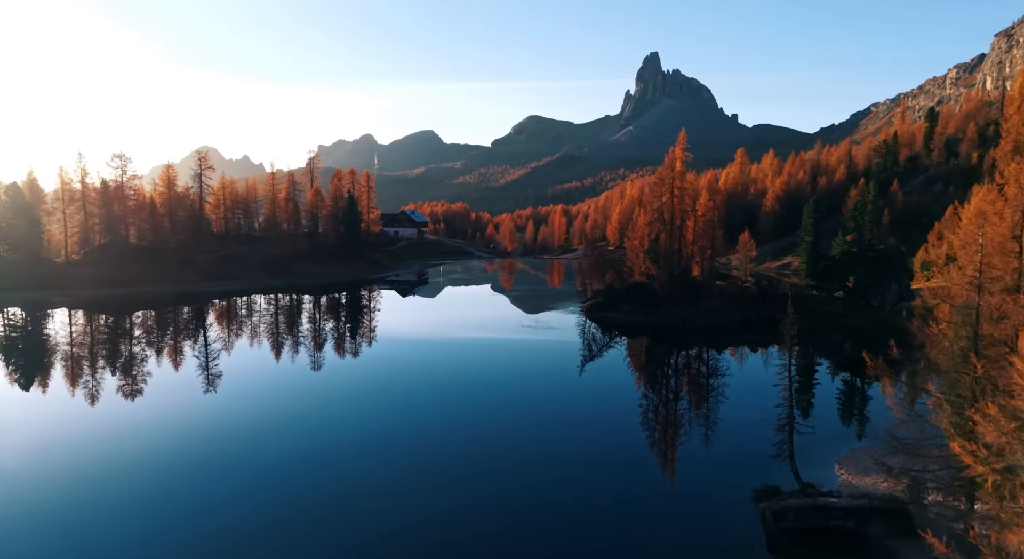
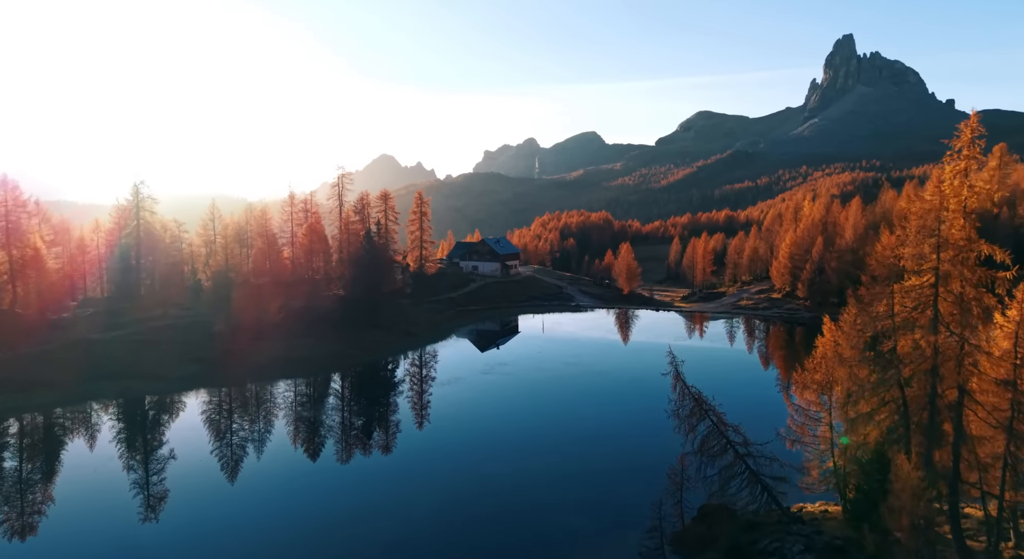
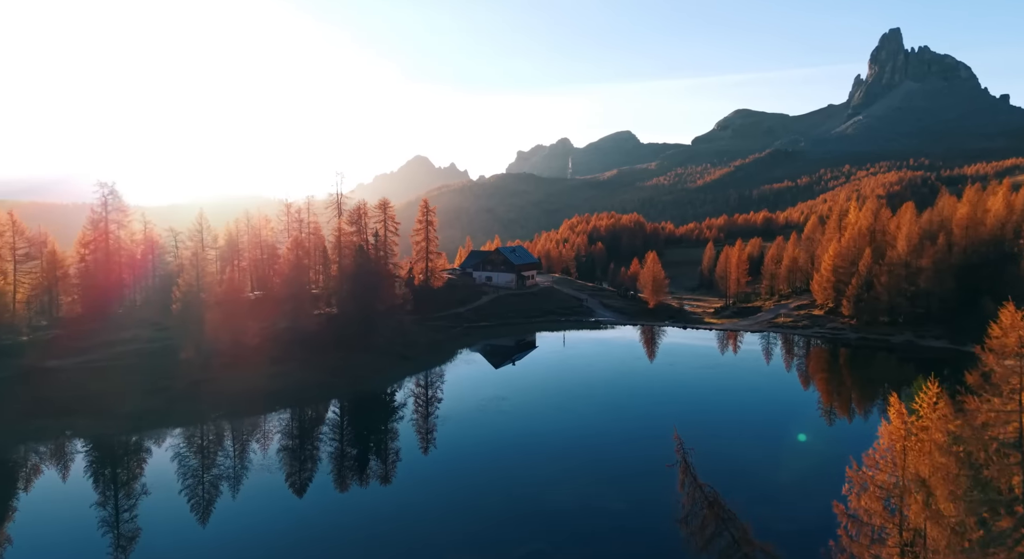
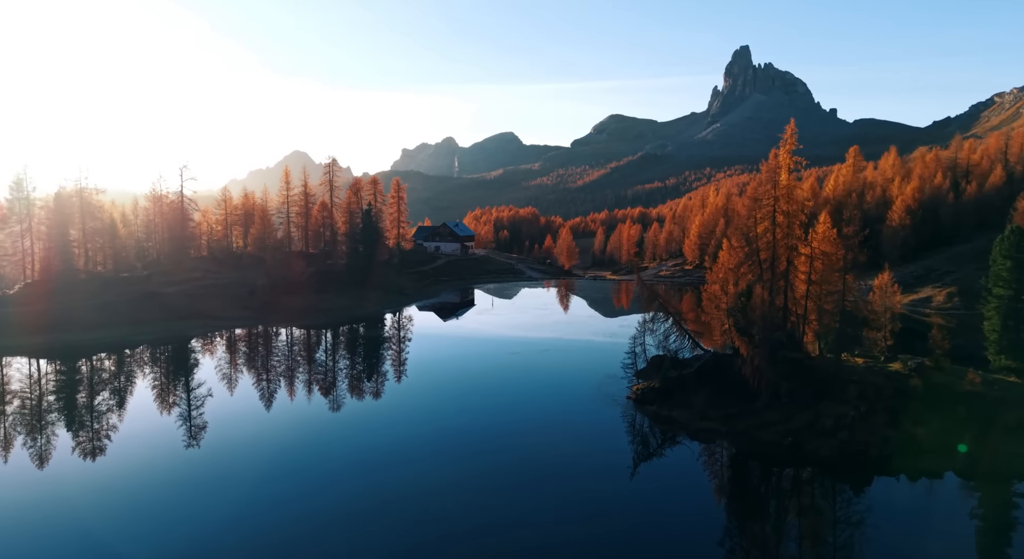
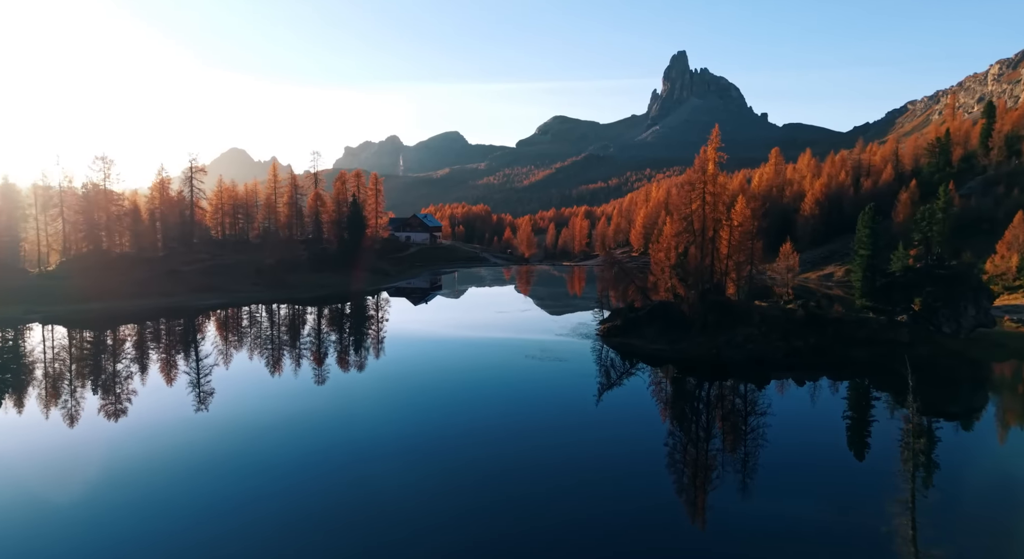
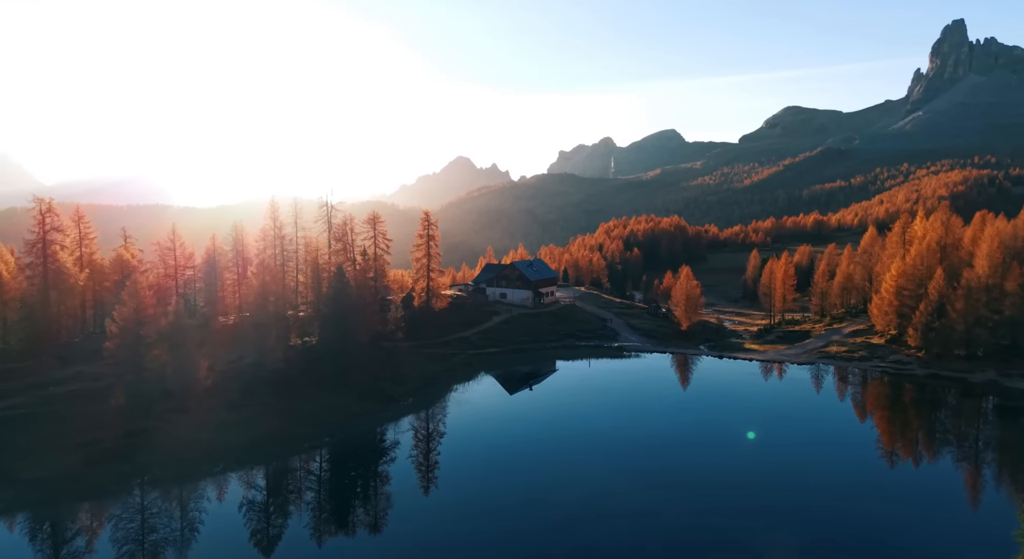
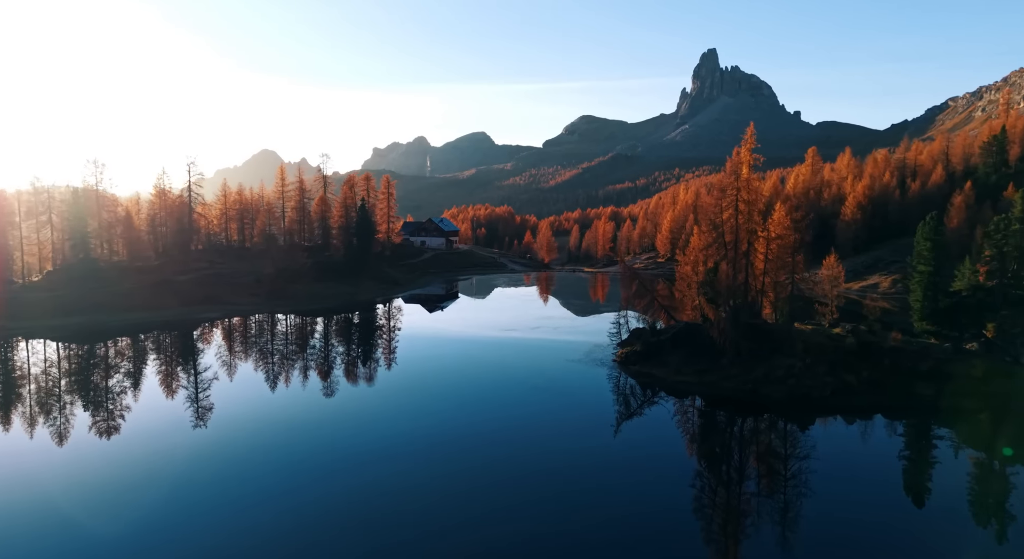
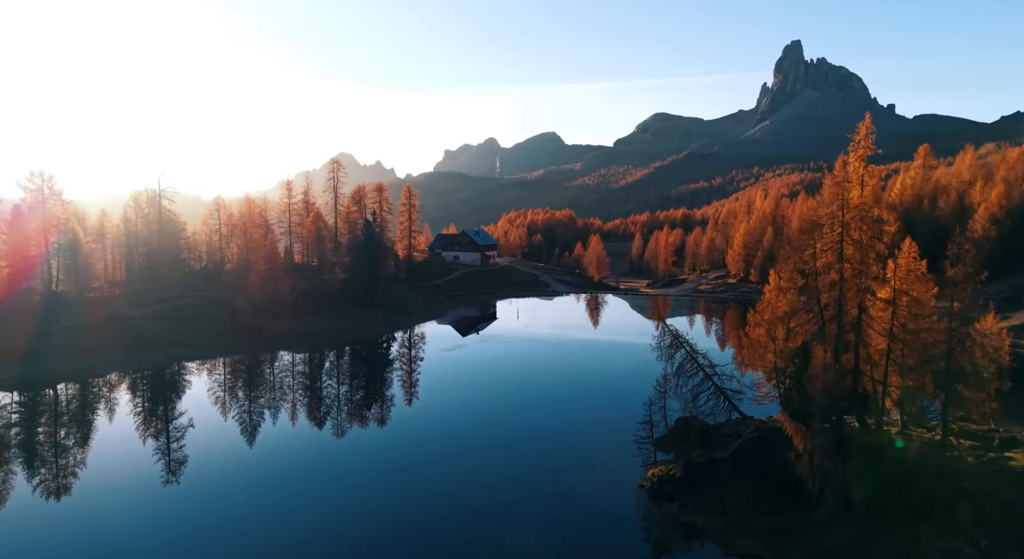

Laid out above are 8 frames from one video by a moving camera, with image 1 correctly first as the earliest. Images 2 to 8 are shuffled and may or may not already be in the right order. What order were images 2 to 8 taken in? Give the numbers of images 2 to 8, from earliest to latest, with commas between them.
5, 7, 4, 8, 2, 3, 6
